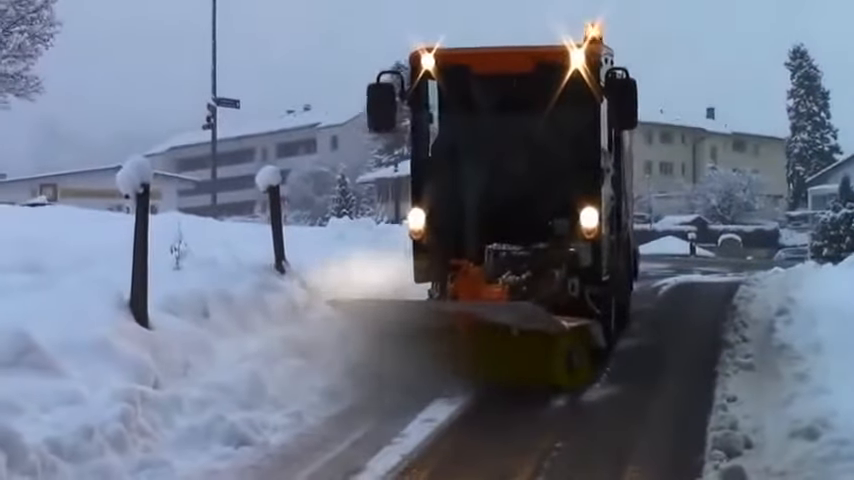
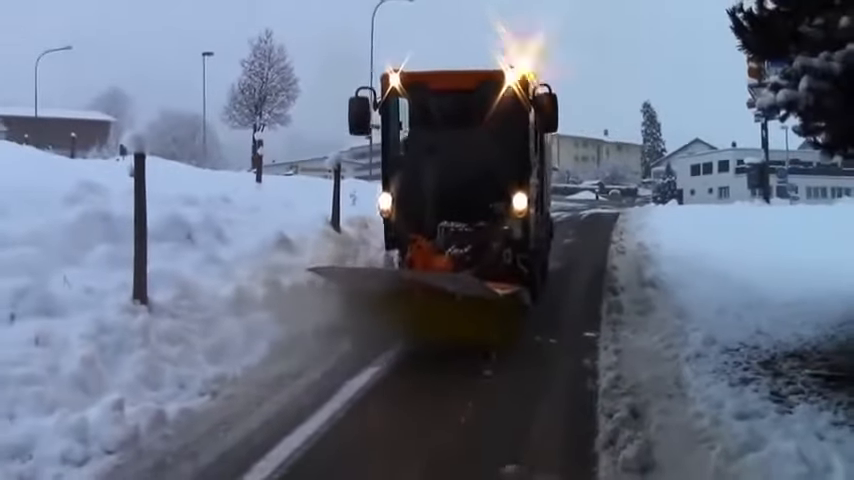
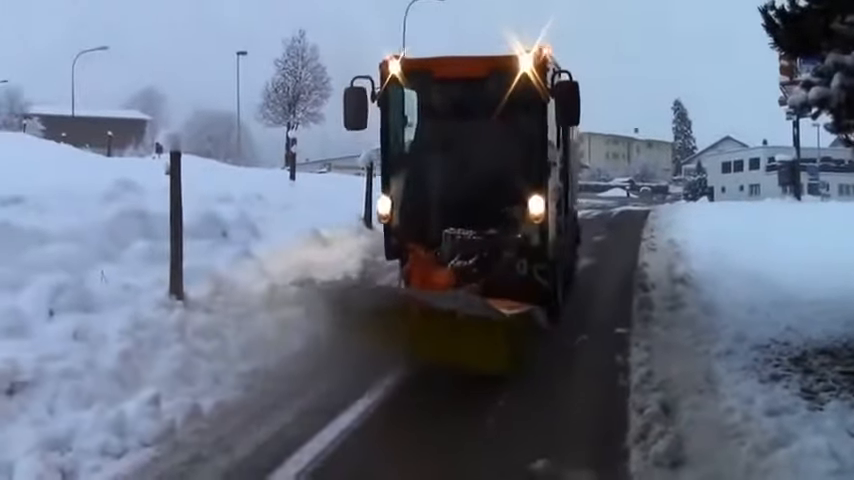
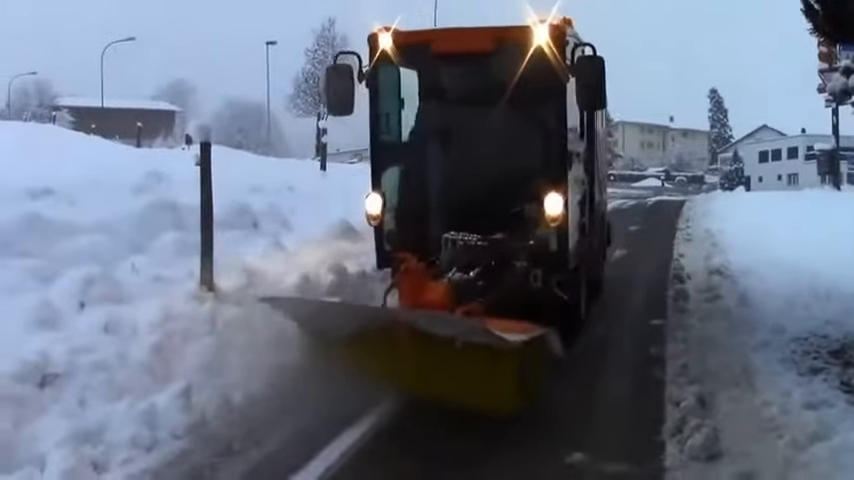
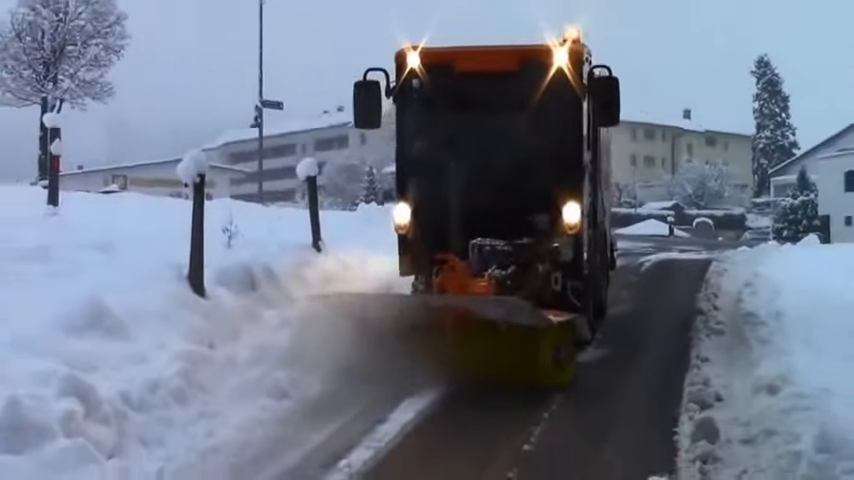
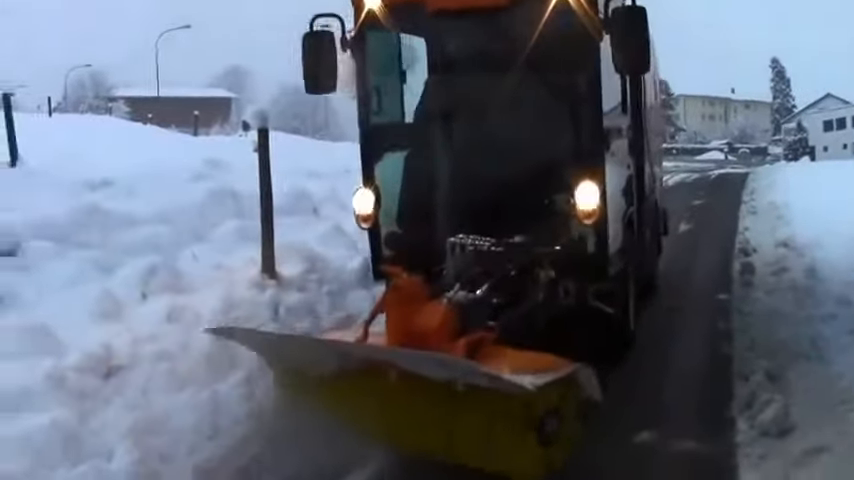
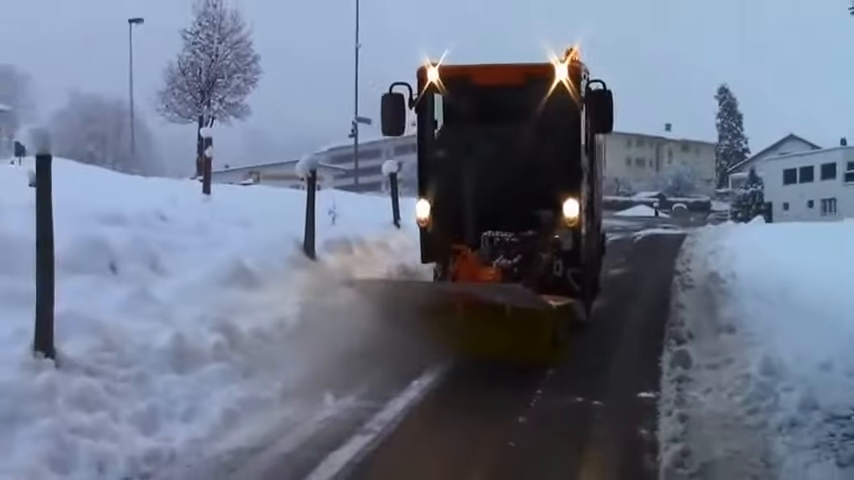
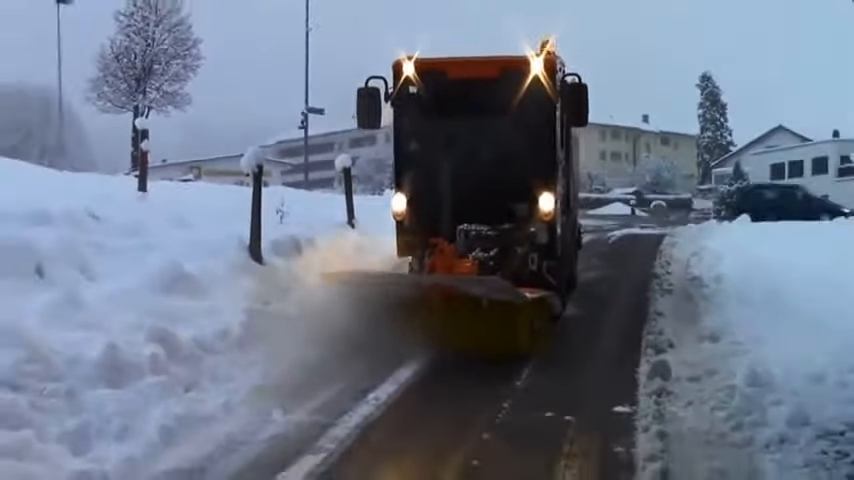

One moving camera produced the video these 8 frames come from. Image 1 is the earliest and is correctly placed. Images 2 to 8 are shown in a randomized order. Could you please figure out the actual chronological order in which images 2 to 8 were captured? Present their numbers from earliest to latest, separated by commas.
5, 8, 7, 2, 3, 4, 6
